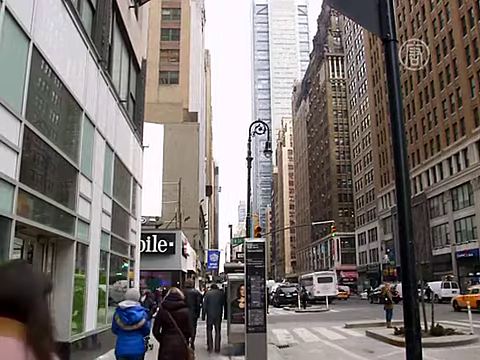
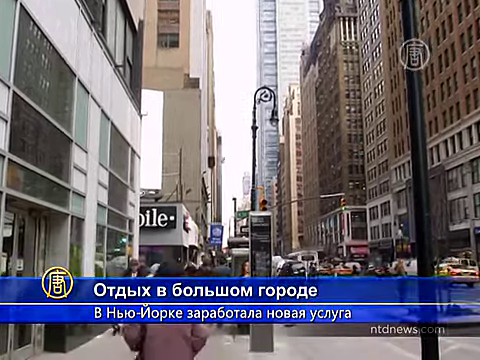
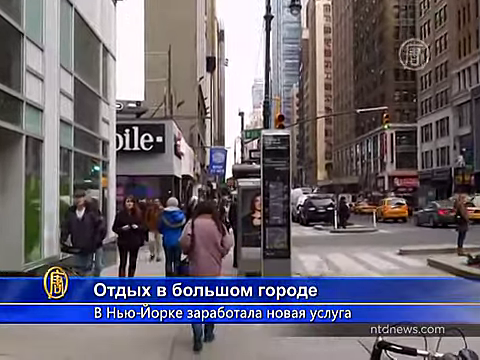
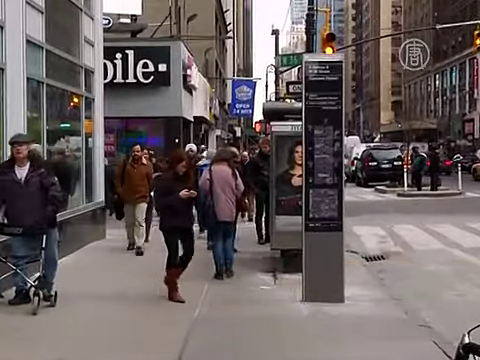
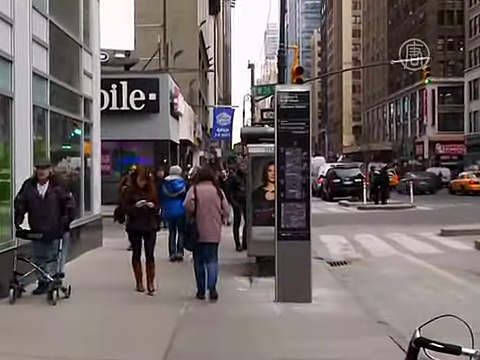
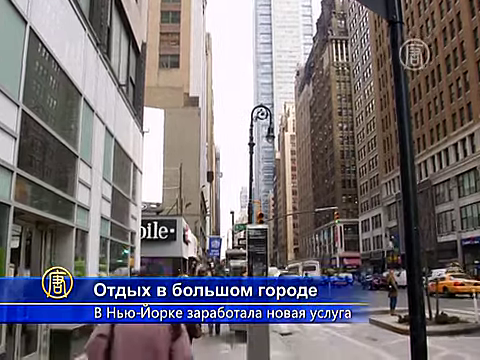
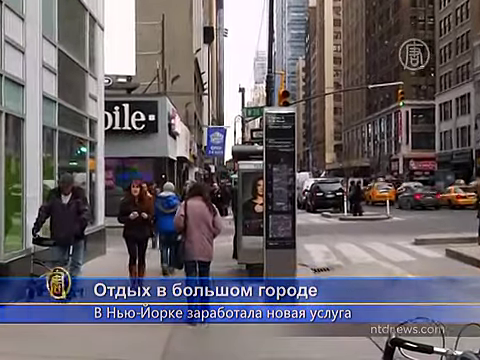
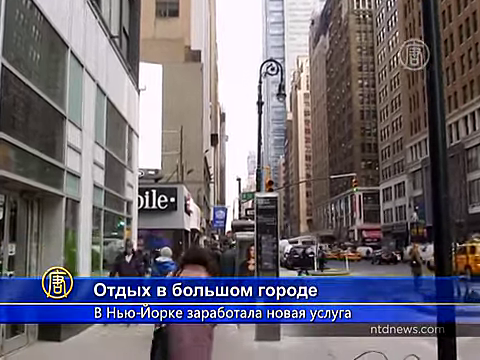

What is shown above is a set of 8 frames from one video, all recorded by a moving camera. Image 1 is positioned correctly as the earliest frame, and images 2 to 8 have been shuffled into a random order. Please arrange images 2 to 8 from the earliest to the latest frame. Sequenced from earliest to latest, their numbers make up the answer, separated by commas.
6, 2, 8, 3, 7, 5, 4
